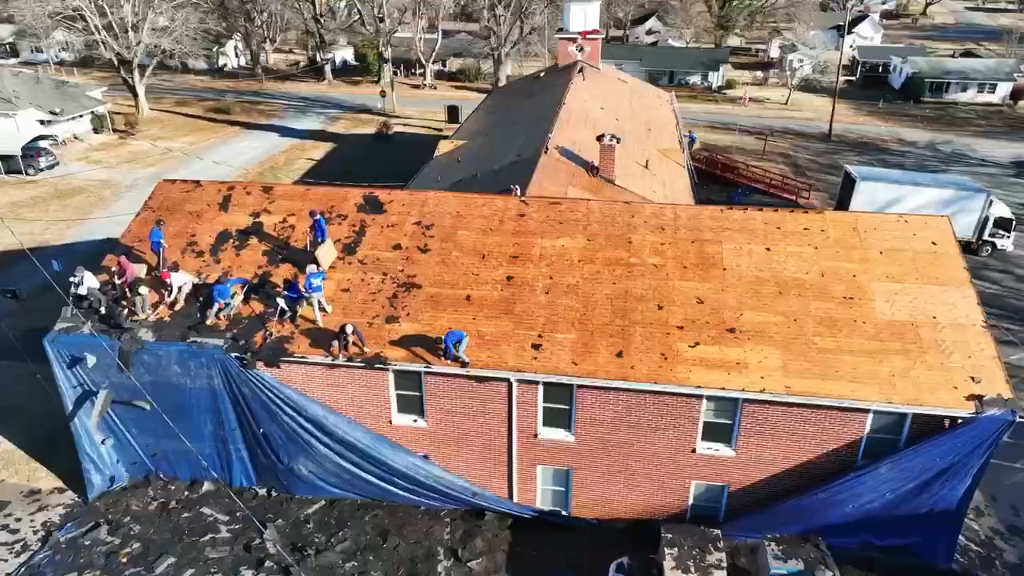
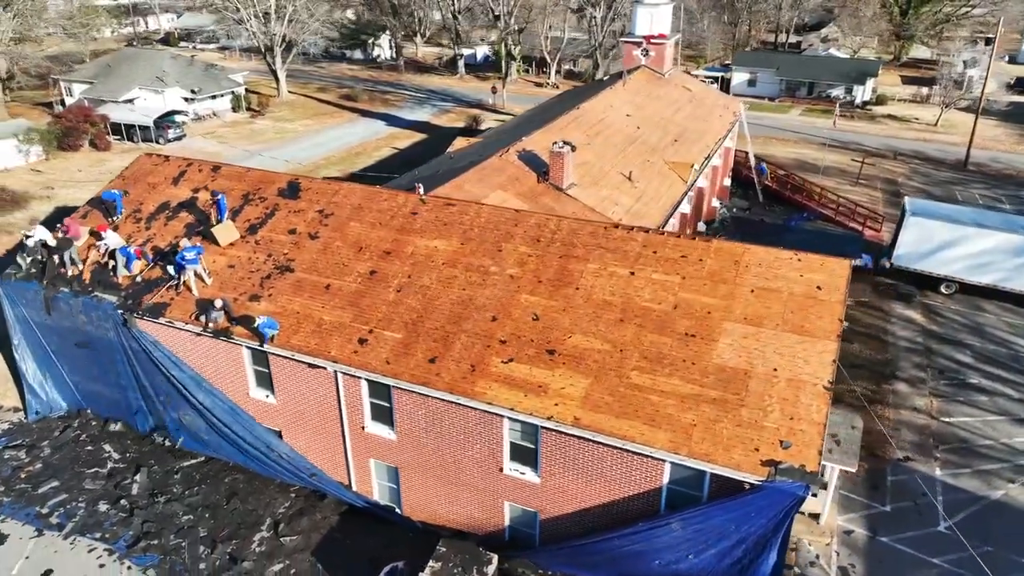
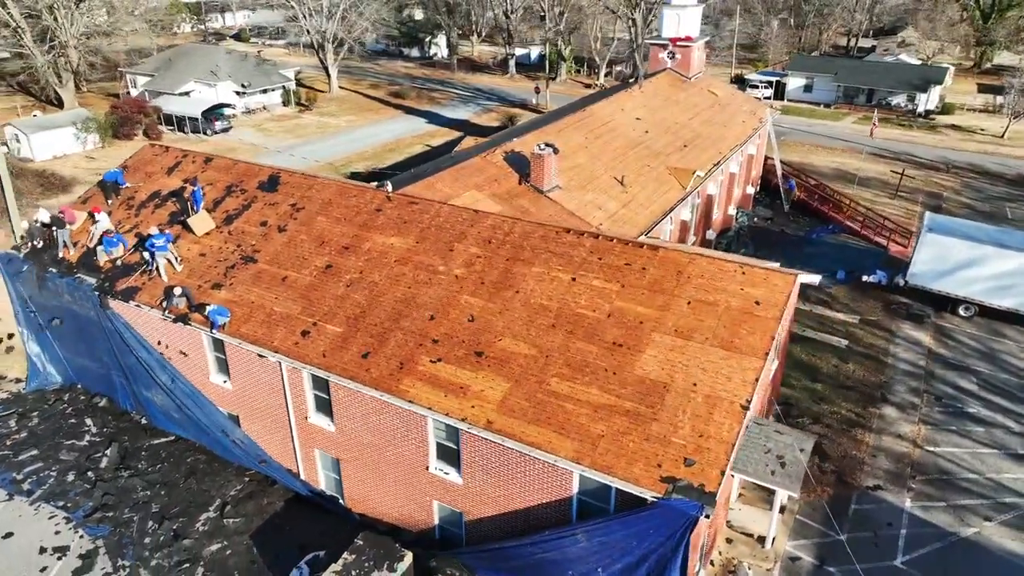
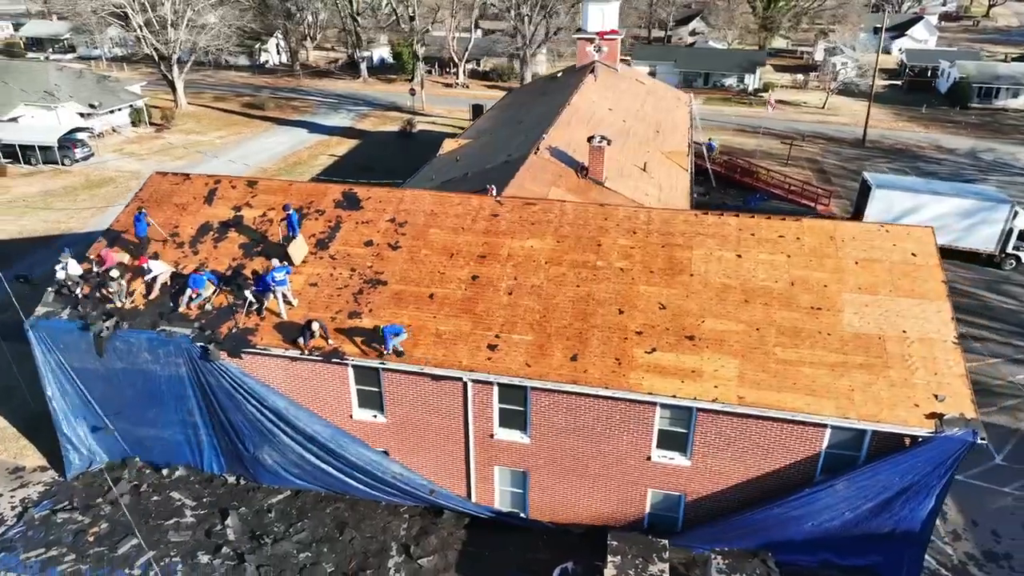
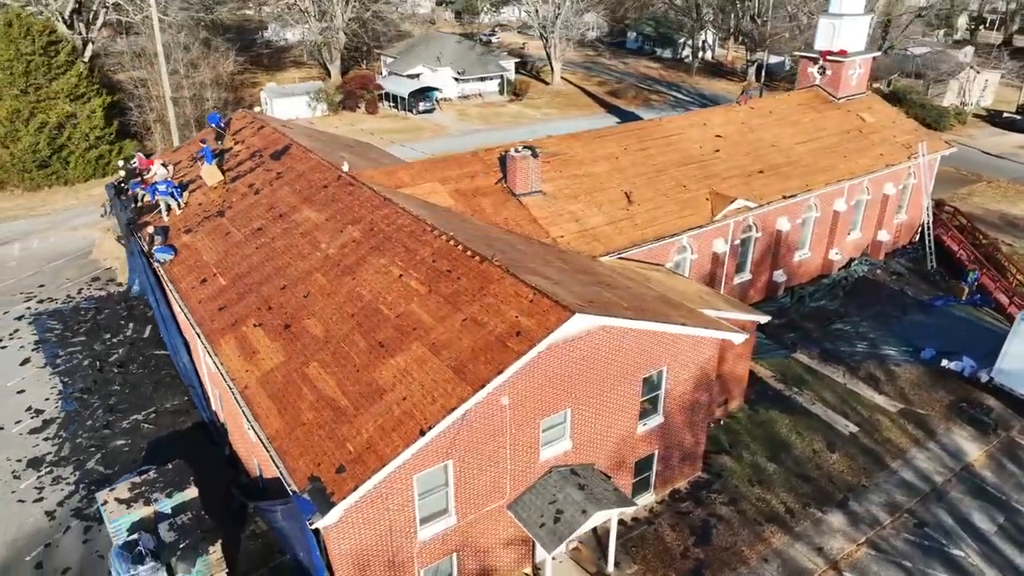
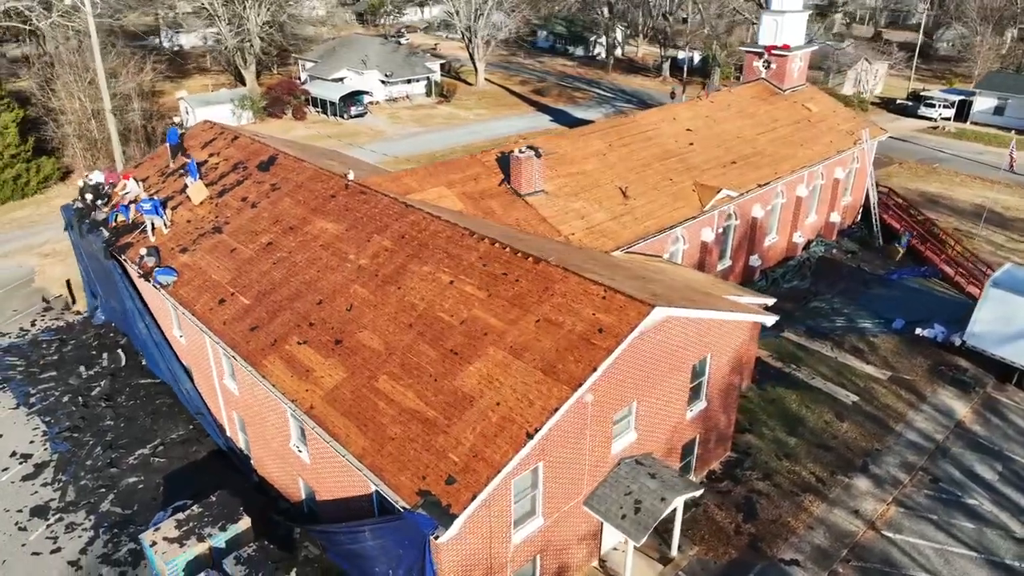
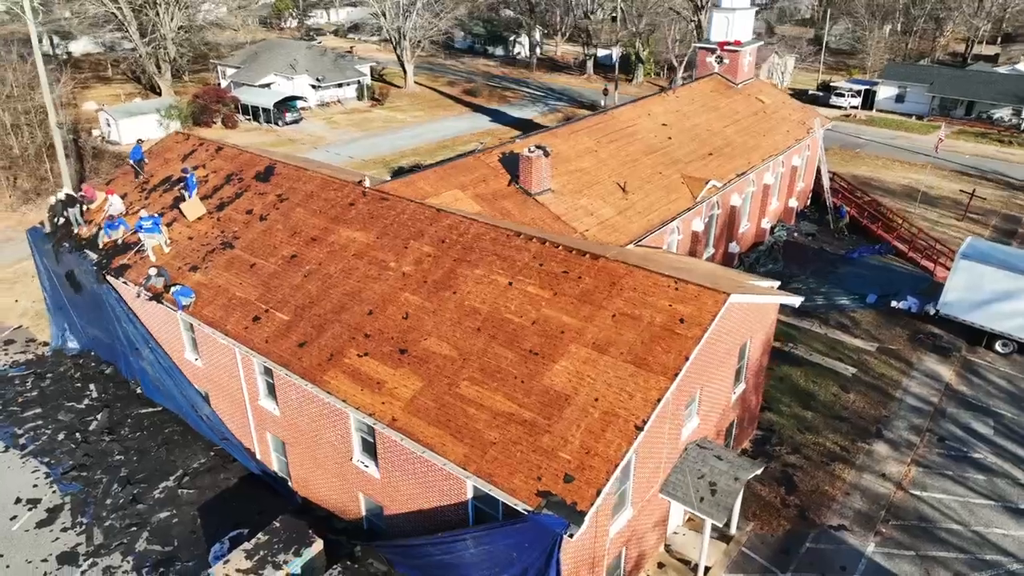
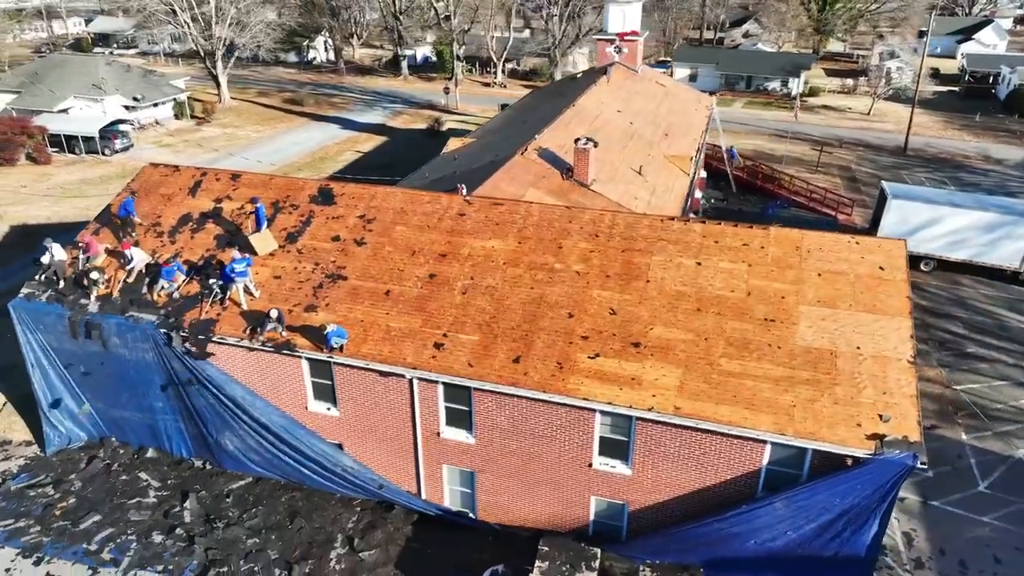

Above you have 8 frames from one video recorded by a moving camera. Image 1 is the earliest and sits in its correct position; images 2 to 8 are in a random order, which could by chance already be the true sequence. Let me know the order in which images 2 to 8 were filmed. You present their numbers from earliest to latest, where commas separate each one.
4, 8, 2, 3, 7, 6, 5
